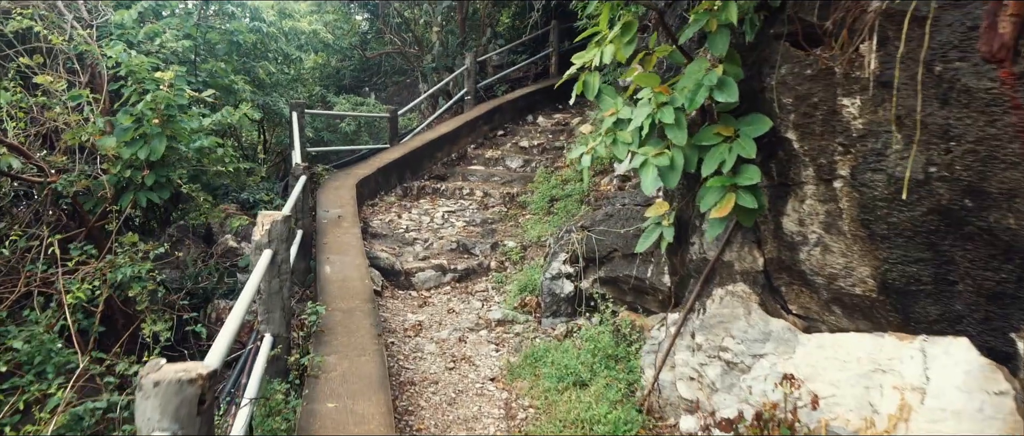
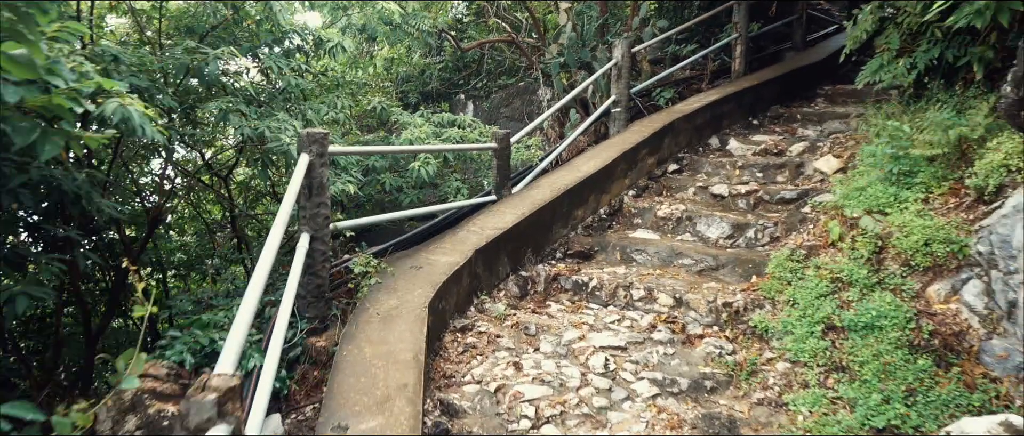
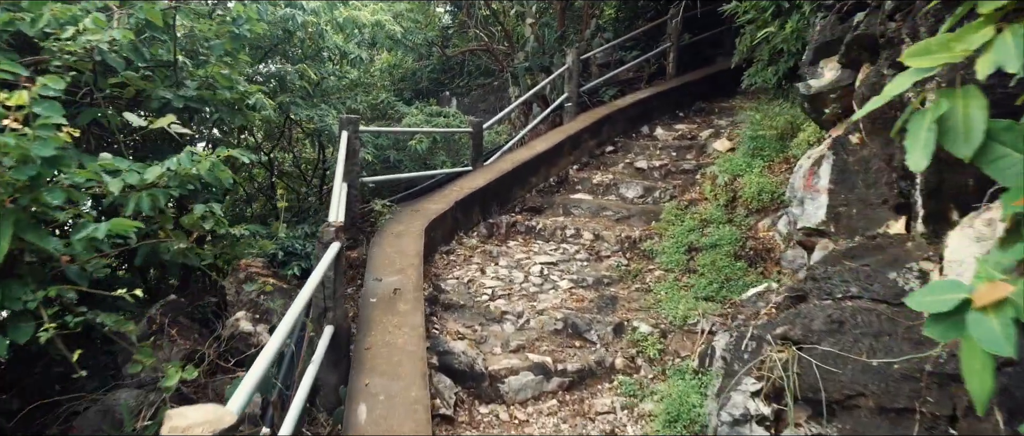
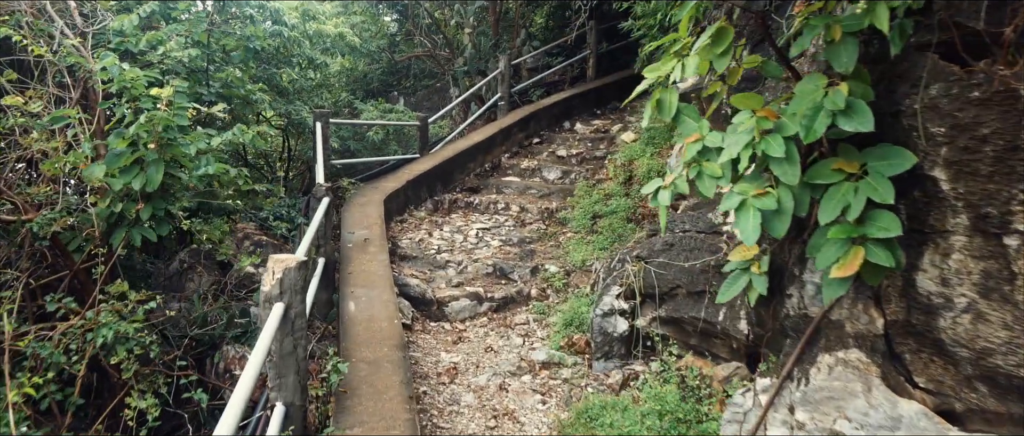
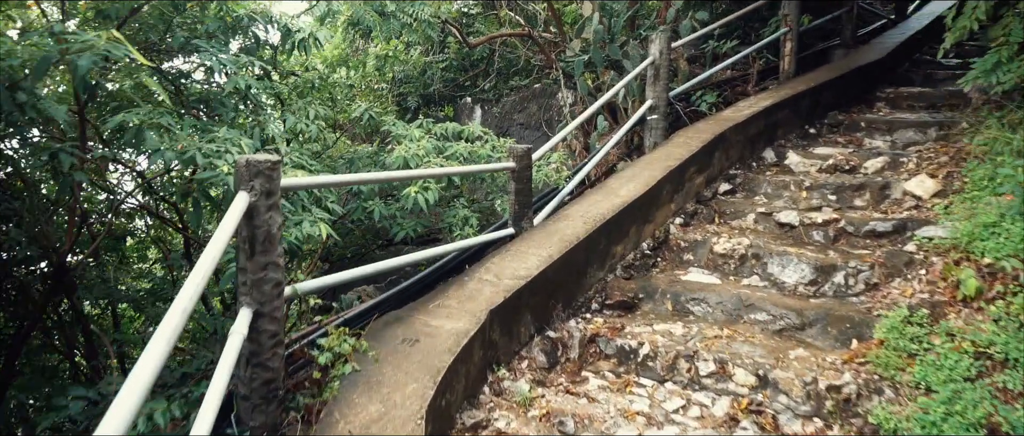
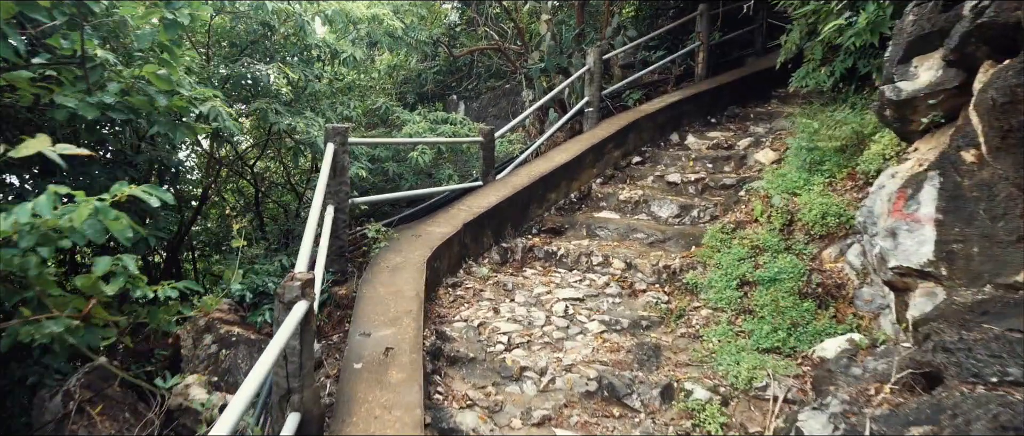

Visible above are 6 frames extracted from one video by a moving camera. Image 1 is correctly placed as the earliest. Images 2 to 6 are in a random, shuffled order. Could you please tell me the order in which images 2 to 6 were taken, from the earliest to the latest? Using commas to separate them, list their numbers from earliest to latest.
4, 3, 6, 2, 5
